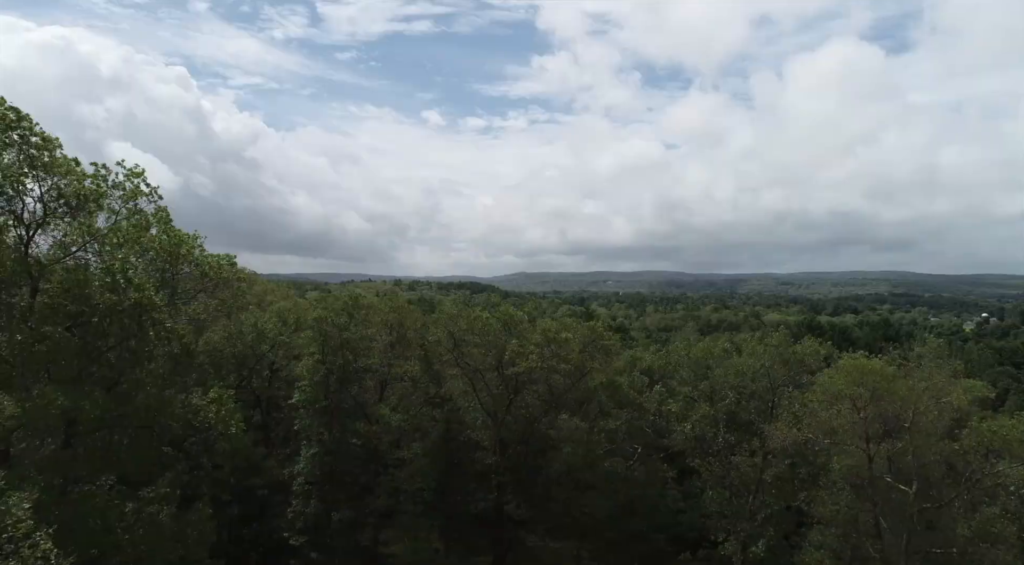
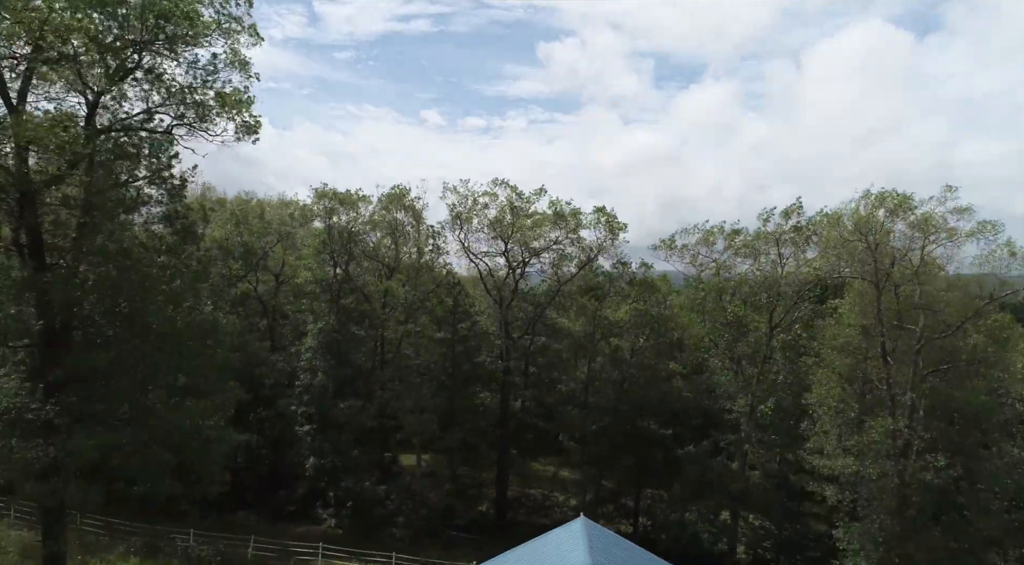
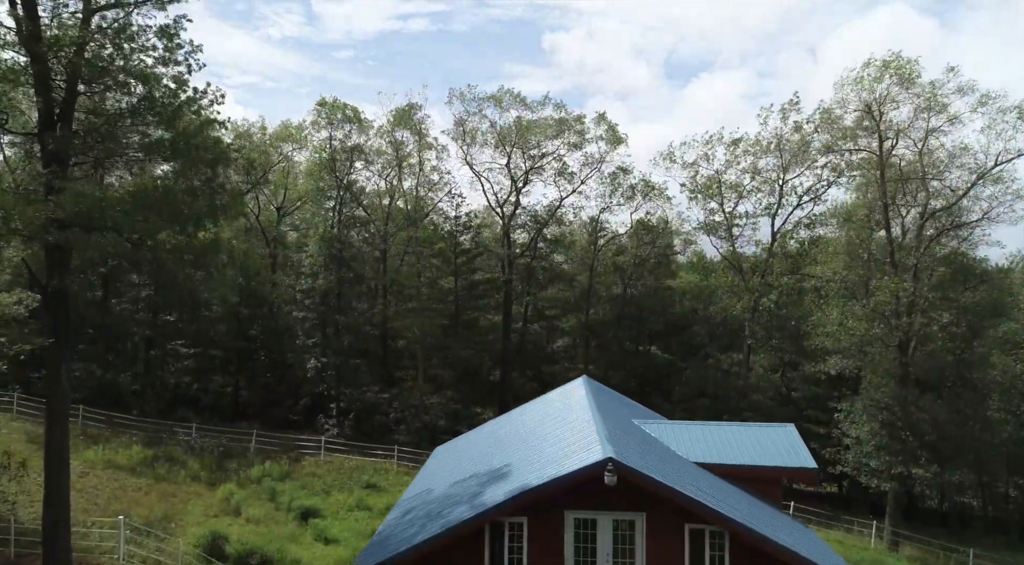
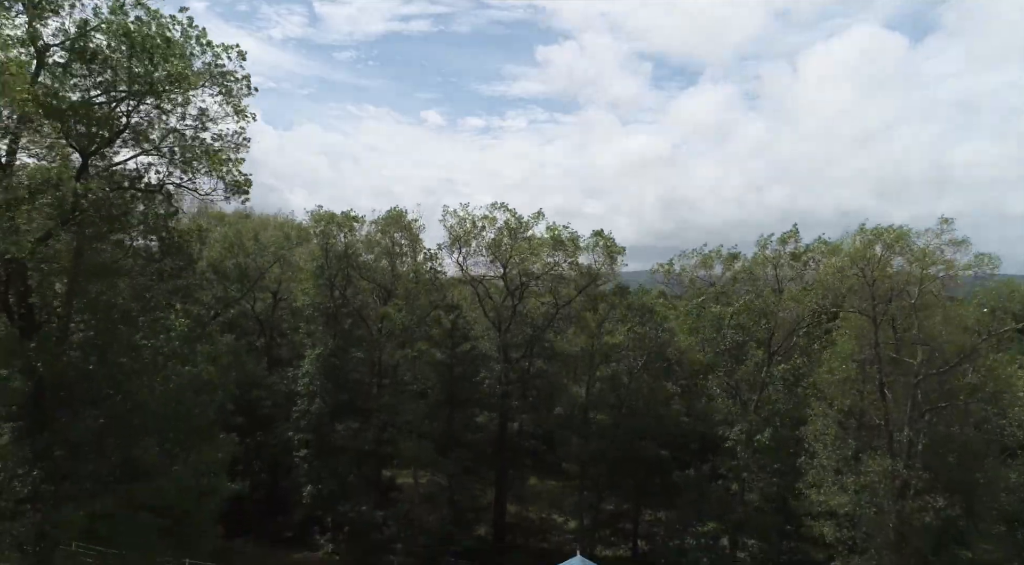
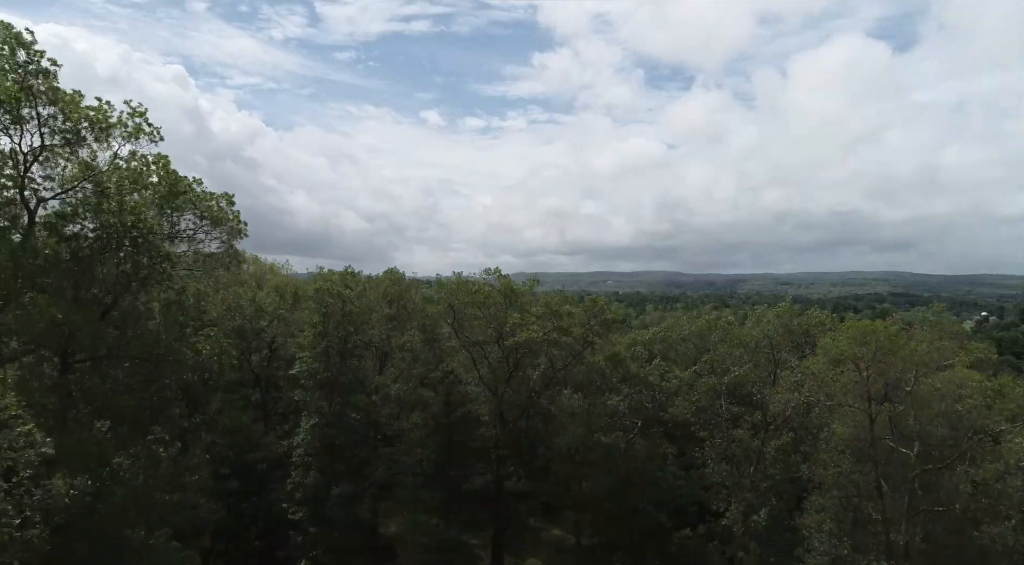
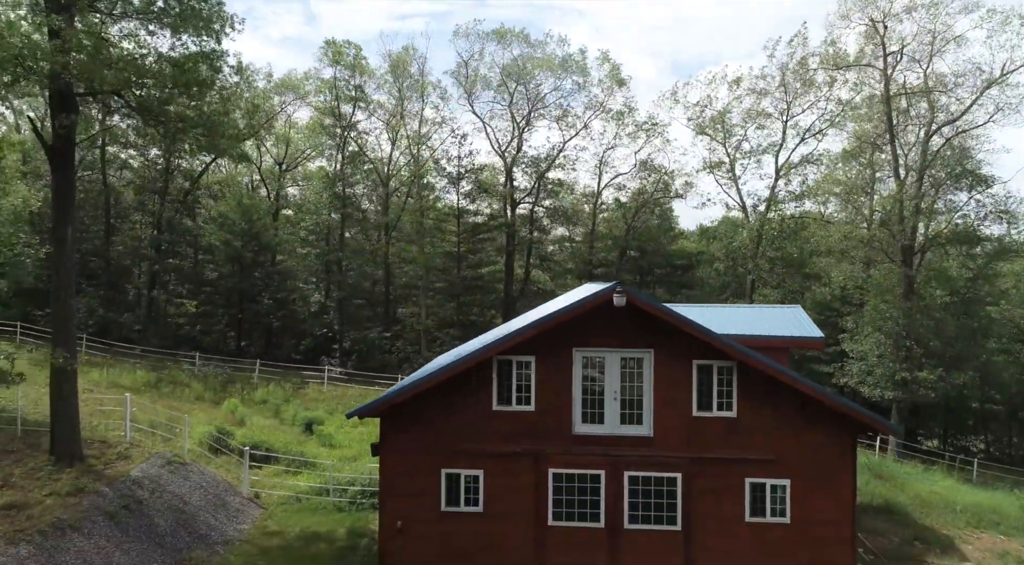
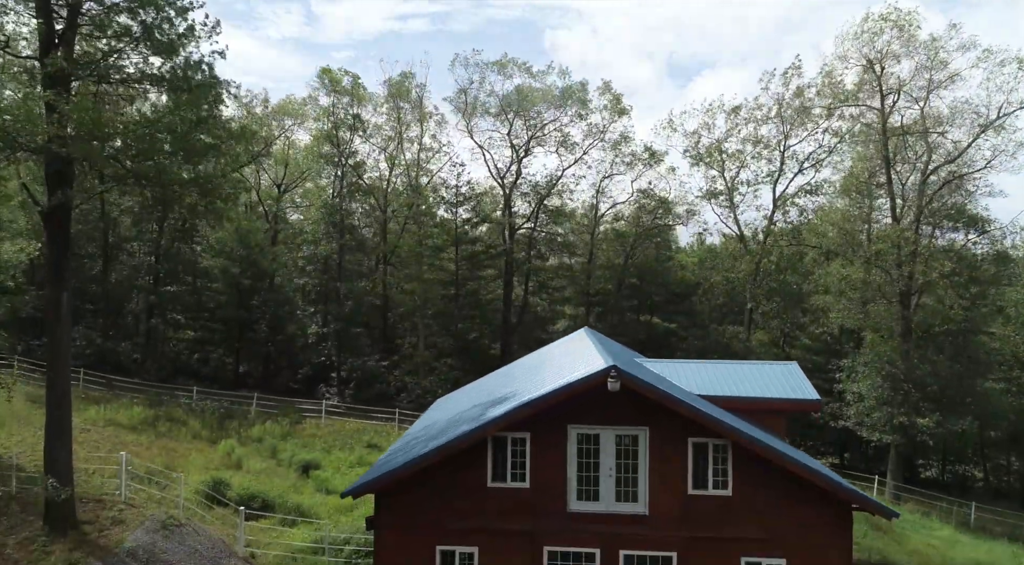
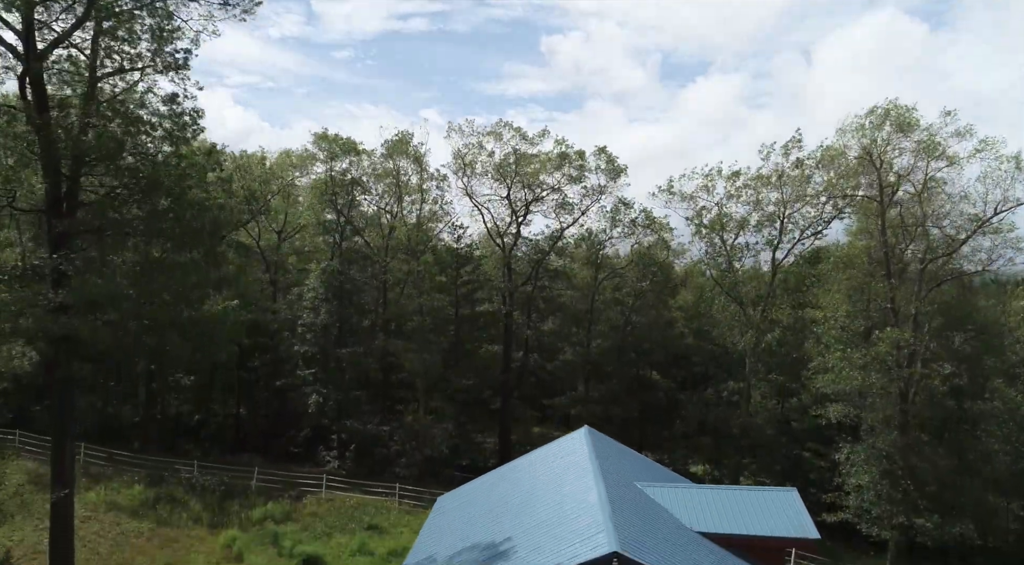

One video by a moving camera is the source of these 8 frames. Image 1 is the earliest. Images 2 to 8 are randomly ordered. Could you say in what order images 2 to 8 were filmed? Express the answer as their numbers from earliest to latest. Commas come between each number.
5, 4, 2, 8, 3, 7, 6
